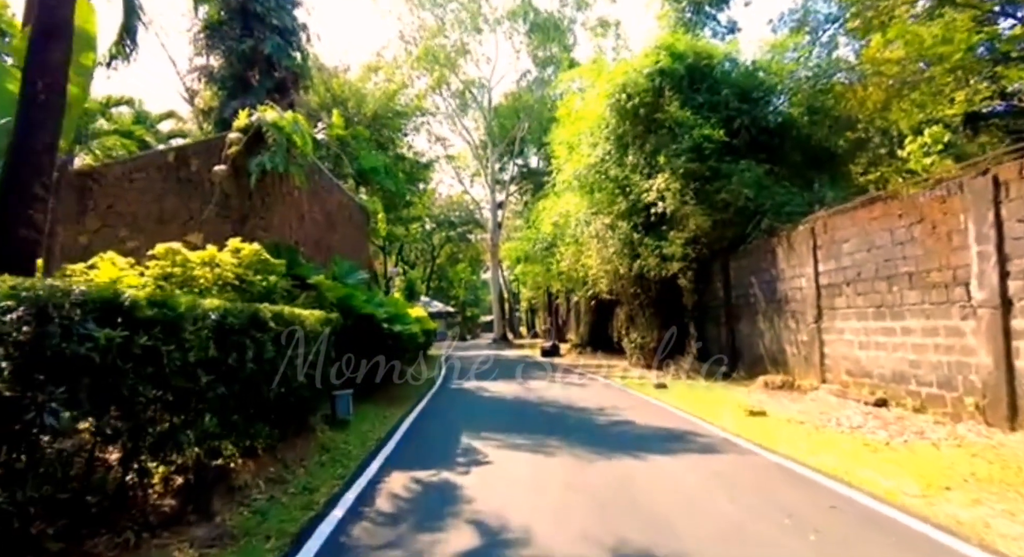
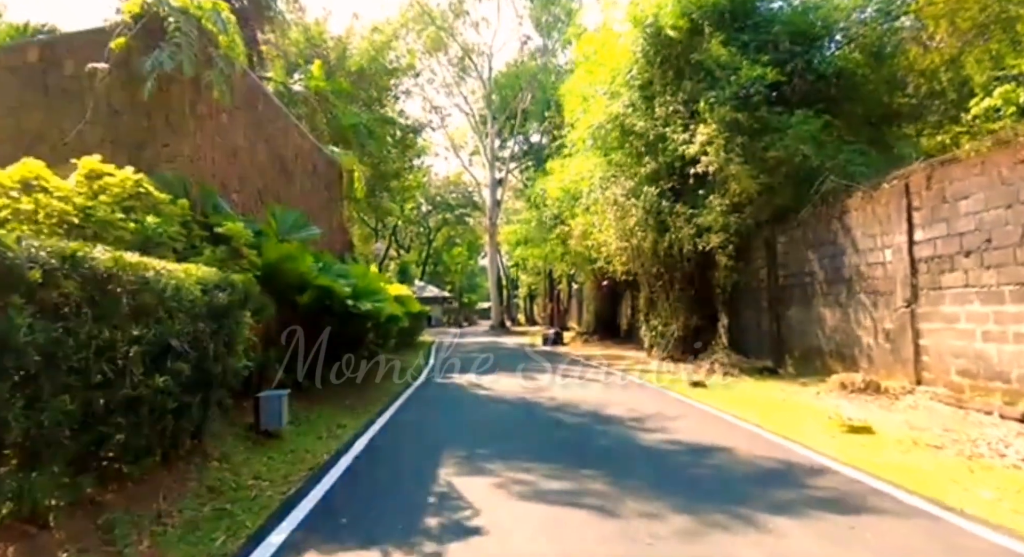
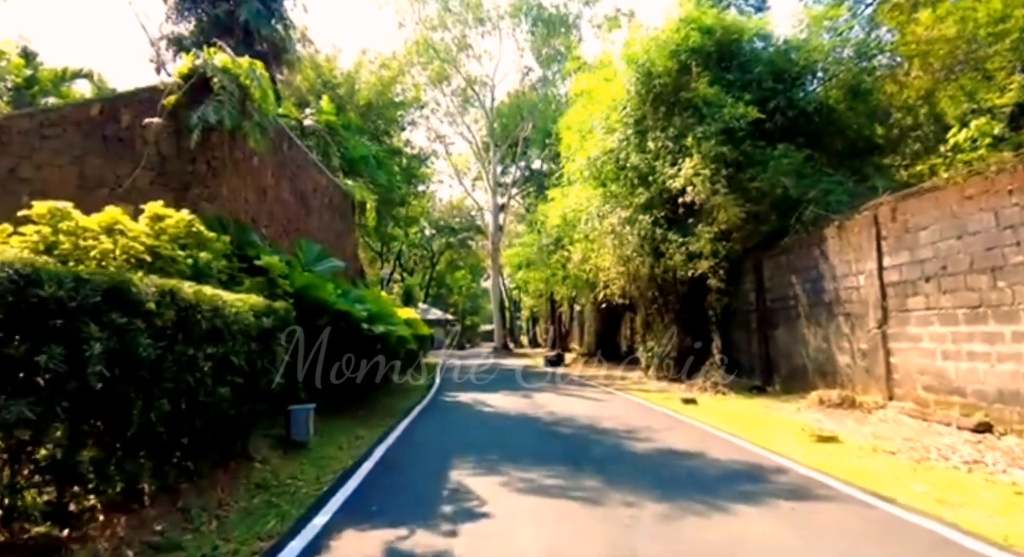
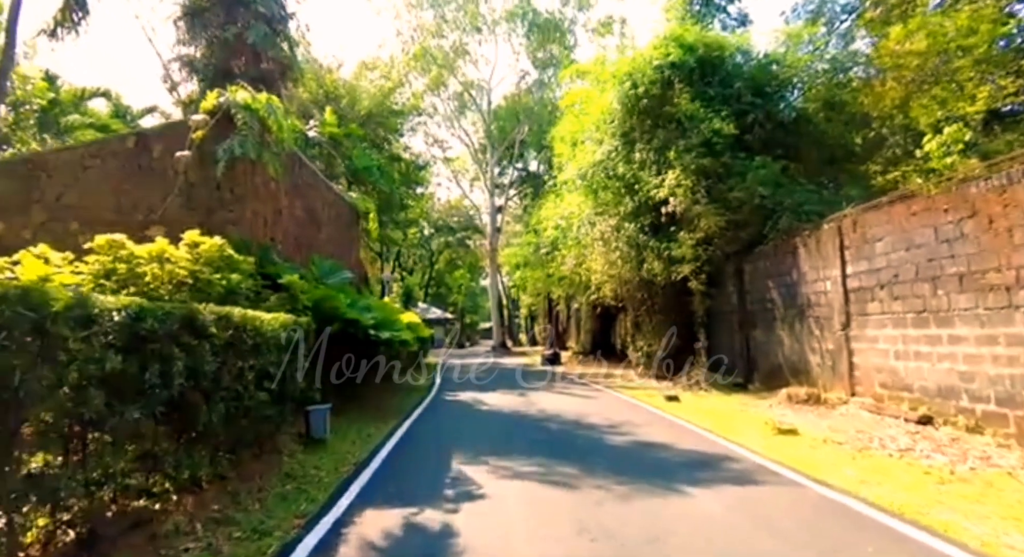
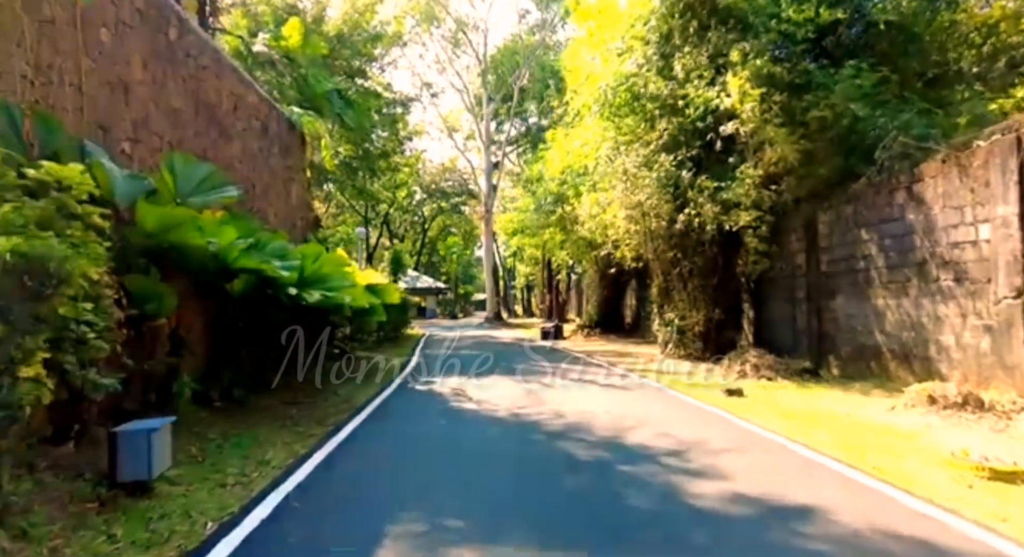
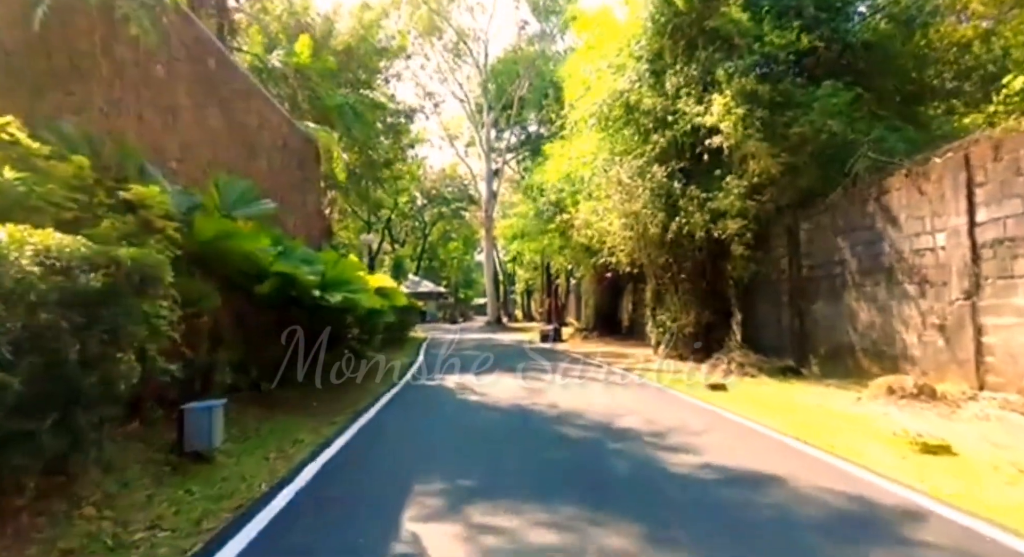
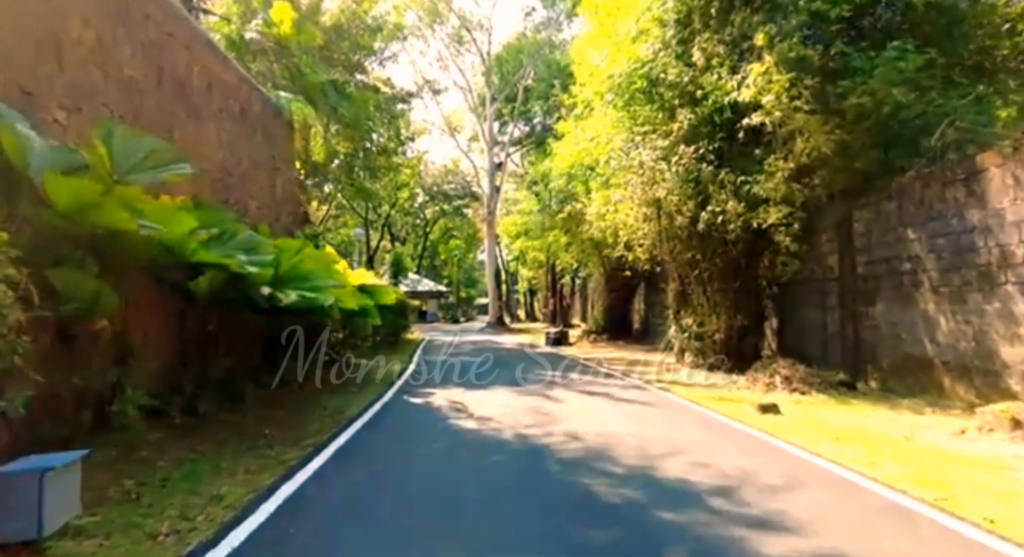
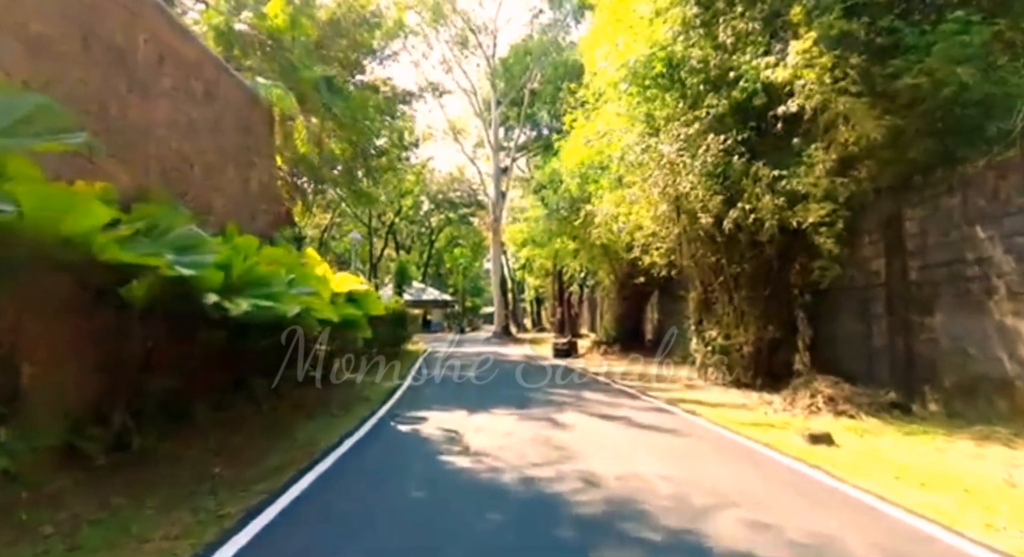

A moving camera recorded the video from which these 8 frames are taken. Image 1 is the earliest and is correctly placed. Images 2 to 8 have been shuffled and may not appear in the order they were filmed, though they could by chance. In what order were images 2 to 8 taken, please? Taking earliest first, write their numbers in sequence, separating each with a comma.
4, 3, 2, 6, 5, 7, 8
